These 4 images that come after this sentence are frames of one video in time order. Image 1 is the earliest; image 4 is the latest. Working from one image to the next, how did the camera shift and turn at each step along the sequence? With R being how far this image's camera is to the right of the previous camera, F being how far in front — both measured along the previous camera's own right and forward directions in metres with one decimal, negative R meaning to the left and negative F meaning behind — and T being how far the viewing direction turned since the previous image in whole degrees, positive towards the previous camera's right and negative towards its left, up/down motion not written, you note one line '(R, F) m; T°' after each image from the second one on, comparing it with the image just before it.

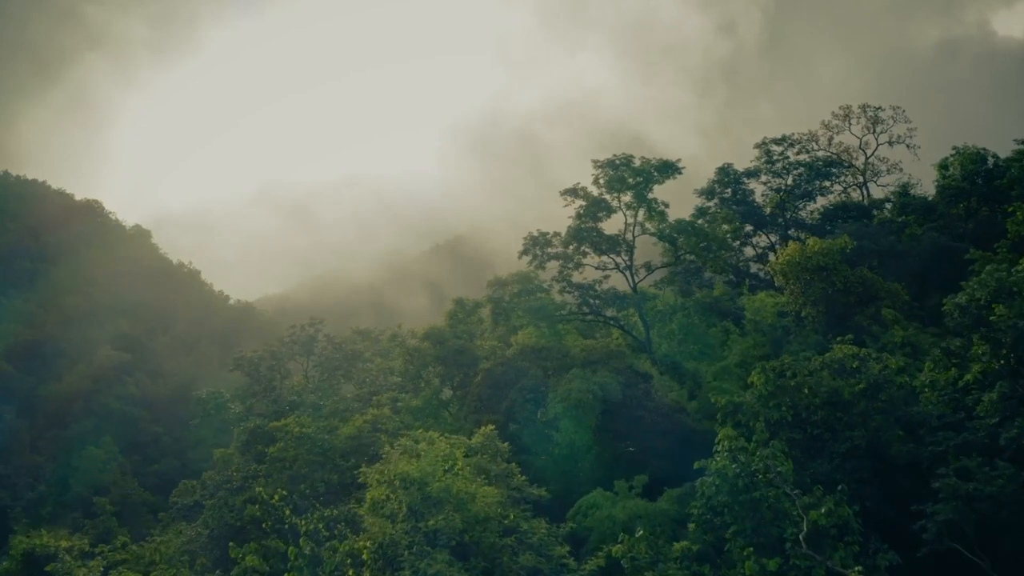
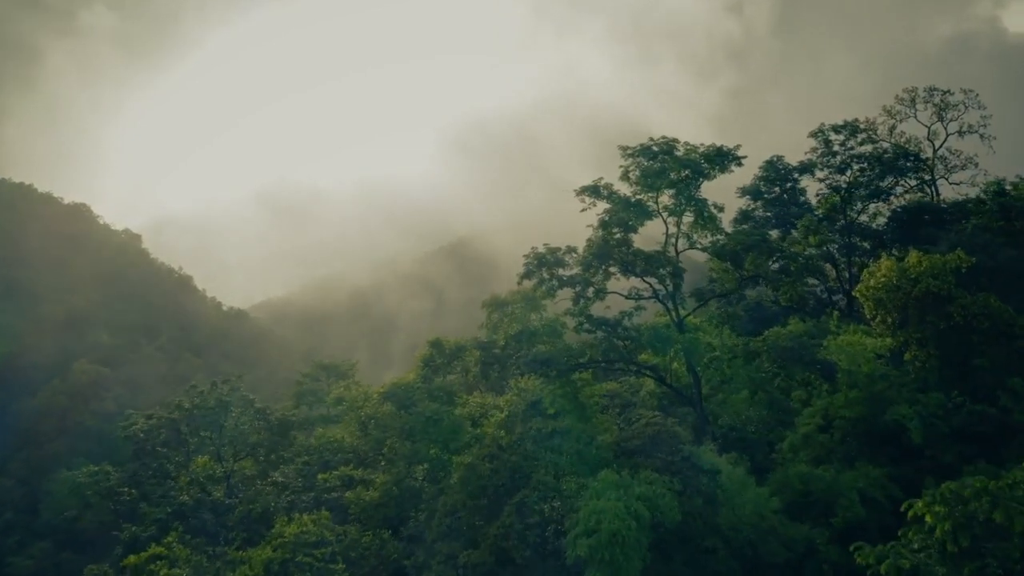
(+0.2, +9.2) m; 0°
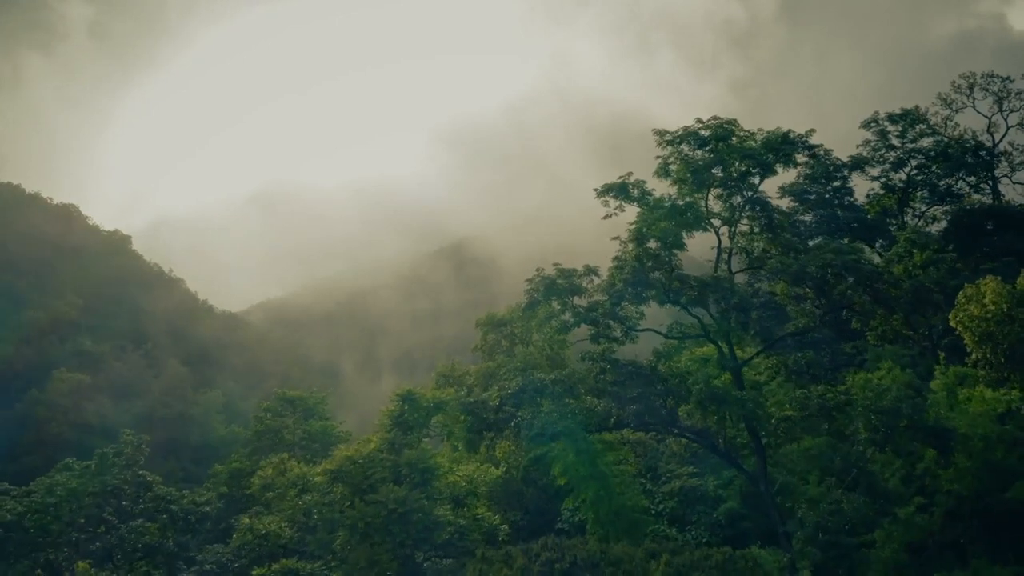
(+0.1, +6.1) m; 0°
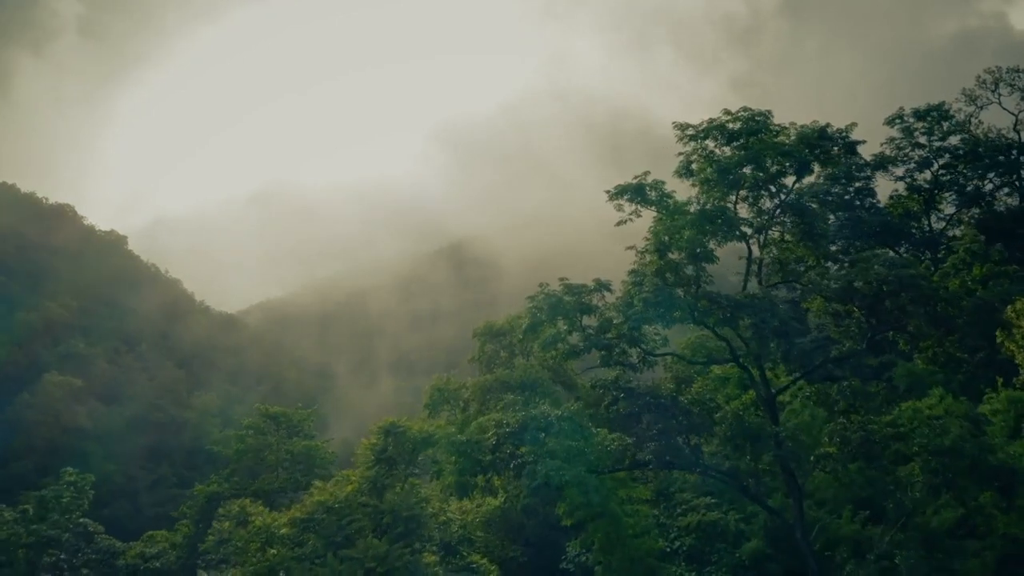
(0.0, +2.2) m; 0°
